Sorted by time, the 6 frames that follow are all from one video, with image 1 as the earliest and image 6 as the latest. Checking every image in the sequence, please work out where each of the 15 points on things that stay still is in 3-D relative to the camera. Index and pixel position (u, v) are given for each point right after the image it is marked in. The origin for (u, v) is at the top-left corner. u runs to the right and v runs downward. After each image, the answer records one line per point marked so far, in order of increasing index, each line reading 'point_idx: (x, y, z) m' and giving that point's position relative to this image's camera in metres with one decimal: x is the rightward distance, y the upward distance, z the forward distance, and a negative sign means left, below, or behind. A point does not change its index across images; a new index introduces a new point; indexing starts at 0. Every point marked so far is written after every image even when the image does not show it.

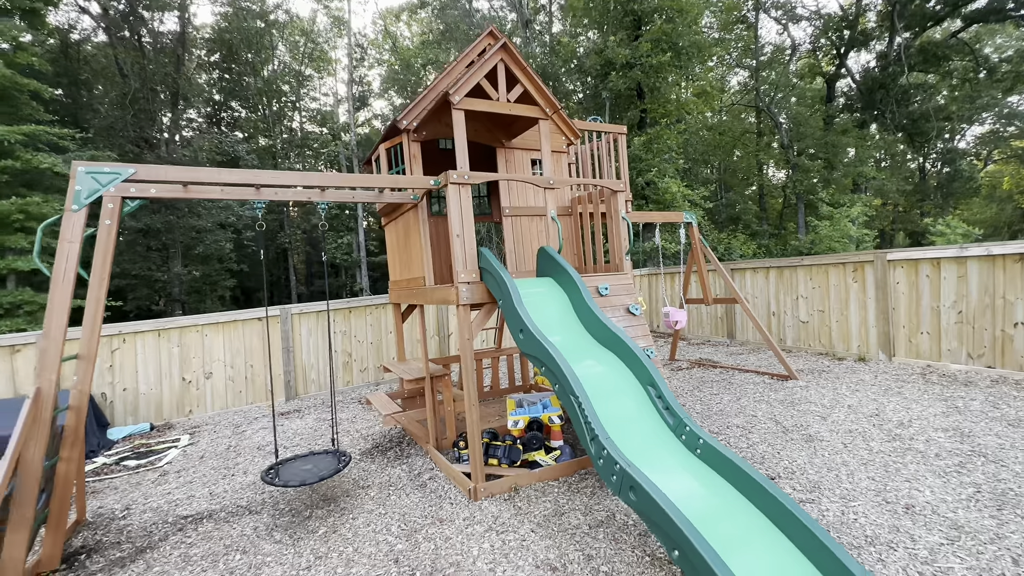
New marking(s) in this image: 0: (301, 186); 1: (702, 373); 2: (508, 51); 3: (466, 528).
0: (-1.4, +0.7, +2.9) m
1: (+2.4, -1.1, +5.6) m
2: (0.0, +1.7, +3.3) m
3: (-0.3, -1.4, +2.7) m
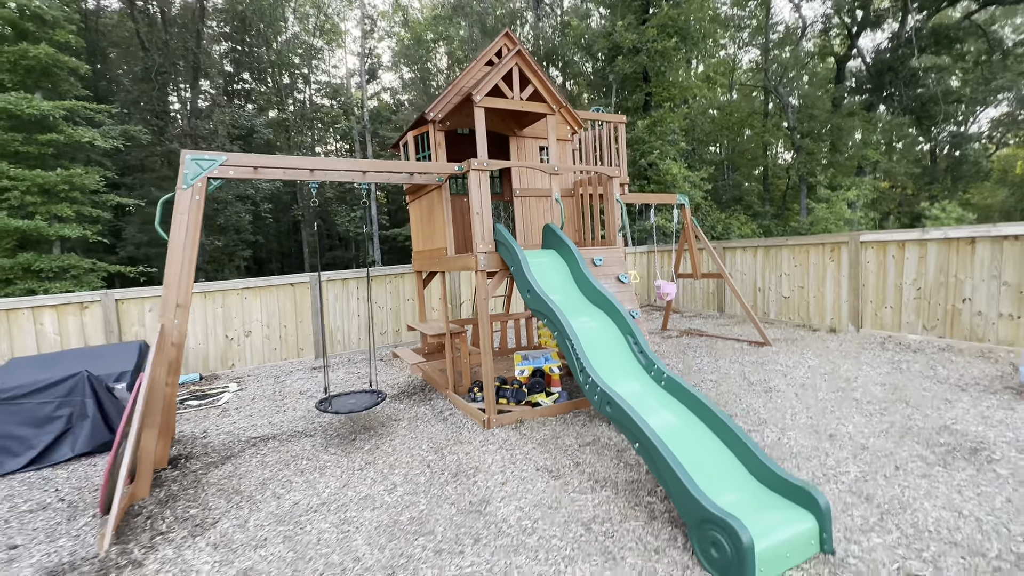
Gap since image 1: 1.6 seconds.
0: (-1.3, +0.9, +3.5) m
1: (+2.5, -0.7, +6.3) m
2: (+0.1, +2.0, +3.8) m
3: (-0.2, -1.2, +3.3) m
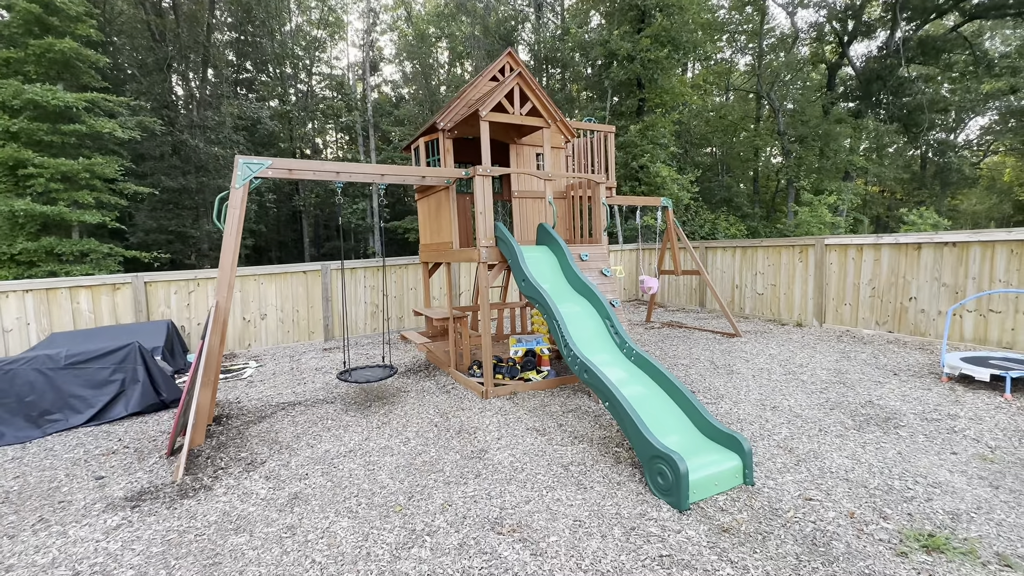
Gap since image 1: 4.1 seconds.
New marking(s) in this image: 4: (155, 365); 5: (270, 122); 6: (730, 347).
0: (-1.3, +1.1, +4.0) m
1: (+2.4, -0.7, +6.9) m
2: (+0.1, +2.1, +4.4) m
3: (-0.3, -1.1, +3.9) m
4: (-3.4, -0.7, +4.2) m
5: (-7.0, +4.9, +13.0) m
6: (+2.8, -0.8, +5.7) m
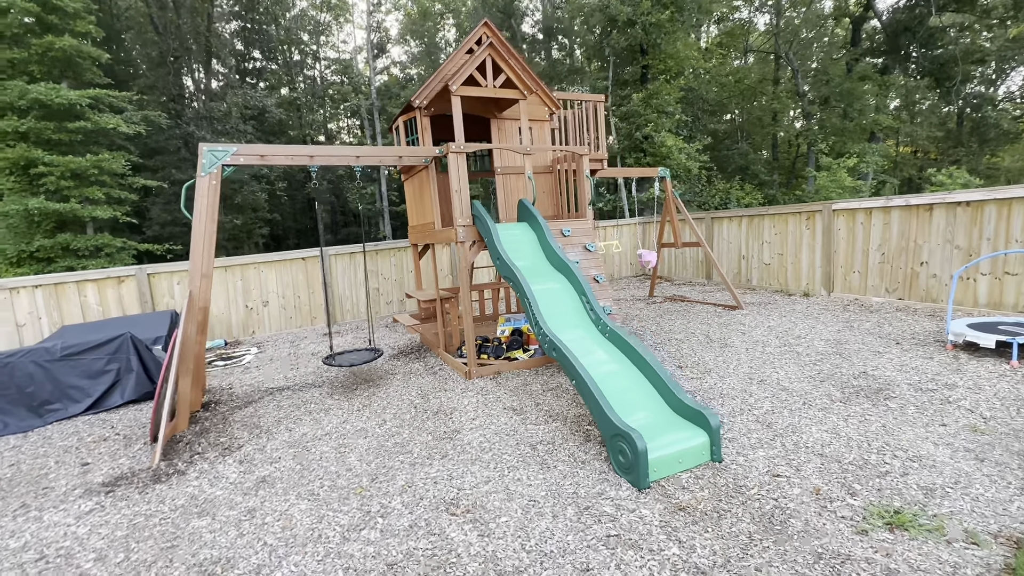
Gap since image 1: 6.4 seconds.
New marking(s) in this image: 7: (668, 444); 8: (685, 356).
0: (-1.6, +1.2, +4.0) m
1: (+2.4, -0.3, +6.7) m
2: (-0.2, +2.3, +4.2) m
3: (-0.4, -0.9, +3.9) m
4: (-3.5, -0.7, +4.3) m
5: (-7.0, +5.2, +13.1) m
6: (+2.7, -0.4, +5.6) m
7: (+0.8, -0.9, +2.4) m
8: (+1.7, -0.7, +4.3) m
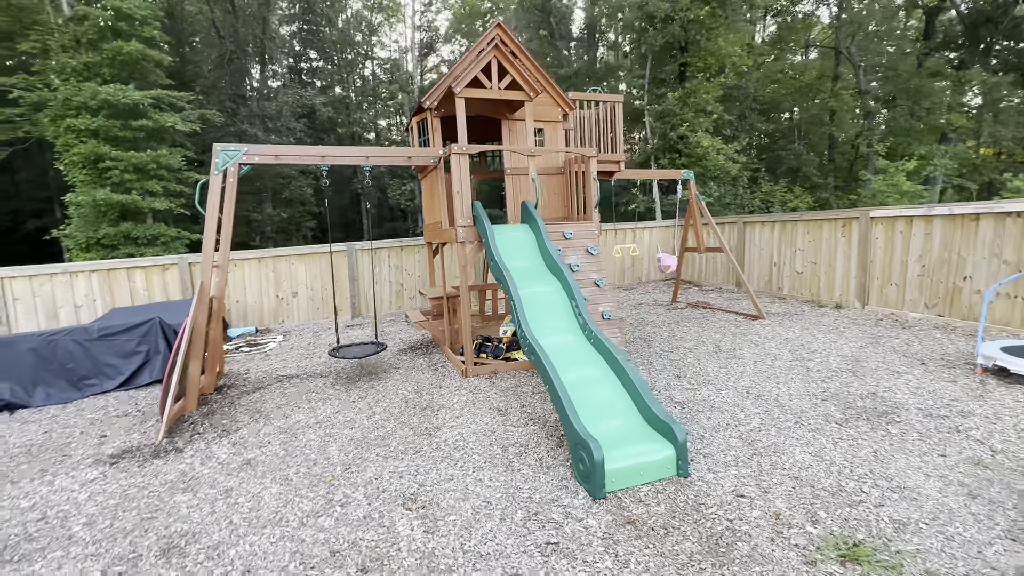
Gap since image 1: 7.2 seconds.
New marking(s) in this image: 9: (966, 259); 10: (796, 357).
0: (-1.5, +1.2, +4.1) m
1: (+2.6, -0.4, +6.5) m
2: (-0.1, +2.3, +4.2) m
3: (-0.5, -0.9, +4.0) m
4: (-3.6, -0.5, +4.7) m
5: (-5.9, +5.5, +13.7) m
6: (+2.8, -0.5, +5.3) m
7: (+0.6, -0.9, +2.4) m
8: (+1.6, -0.7, +4.2) m
9: (+4.8, +0.3, +4.7) m
10: (+2.7, -0.7, +4.2) m
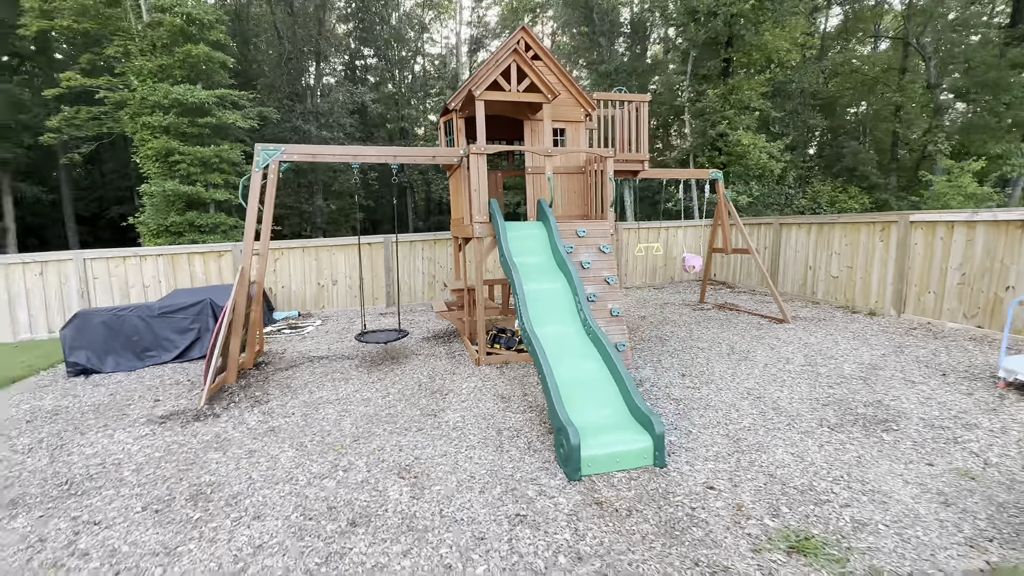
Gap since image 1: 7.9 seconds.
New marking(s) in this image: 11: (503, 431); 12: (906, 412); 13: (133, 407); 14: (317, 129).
0: (-1.4, +1.3, +4.4) m
1: (+2.9, -0.4, +6.4) m
2: (+0.1, +2.3, +4.4) m
3: (-0.4, -0.8, +4.2) m
4: (-3.4, -0.4, +5.2) m
5: (-4.7, +5.8, +14.3) m
6: (+3.0, -0.5, +5.2) m
7: (+0.5, -0.9, +2.5) m
8: (+1.7, -0.7, +4.2) m
9: (+5.0, +0.2, +4.4) m
10: (+2.8, -0.7, +4.1) m
11: (-0.1, -1.0, +3.1) m
12: (+2.7, -0.9, +3.1) m
13: (-3.1, -1.0, +3.7) m
14: (-6.0, +4.8, +13.5) m
